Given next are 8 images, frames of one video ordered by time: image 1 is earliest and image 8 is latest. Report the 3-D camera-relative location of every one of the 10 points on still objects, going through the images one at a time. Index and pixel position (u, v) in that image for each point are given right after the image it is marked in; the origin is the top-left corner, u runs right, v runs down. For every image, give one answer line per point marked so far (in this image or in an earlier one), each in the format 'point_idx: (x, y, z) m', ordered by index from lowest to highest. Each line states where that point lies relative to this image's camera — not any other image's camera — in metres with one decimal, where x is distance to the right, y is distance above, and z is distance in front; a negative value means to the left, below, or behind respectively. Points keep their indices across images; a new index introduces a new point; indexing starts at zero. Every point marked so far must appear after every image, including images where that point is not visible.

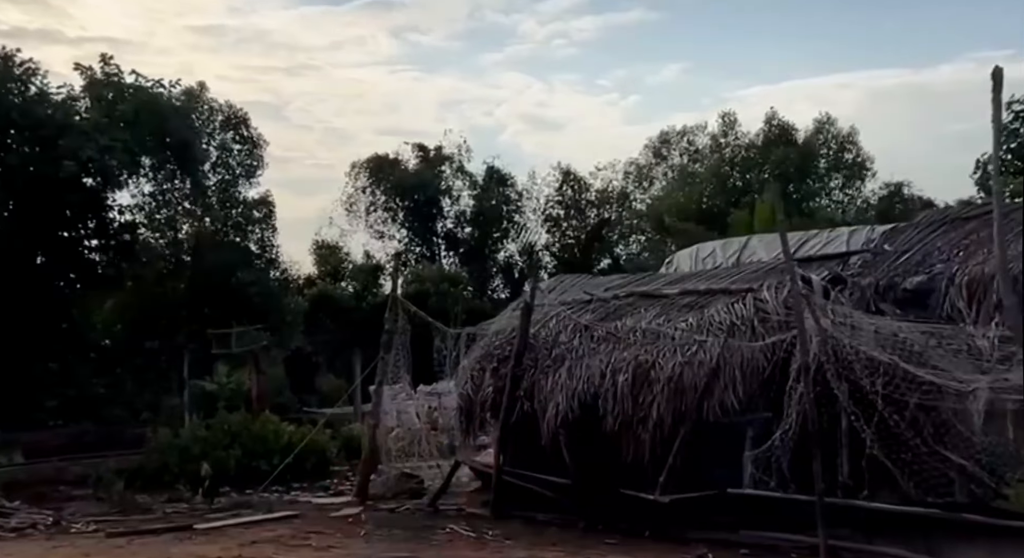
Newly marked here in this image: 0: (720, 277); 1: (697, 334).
0: (+2.4, 0.0, +11.5) m
1: (+1.8, -0.6, +10.5) m
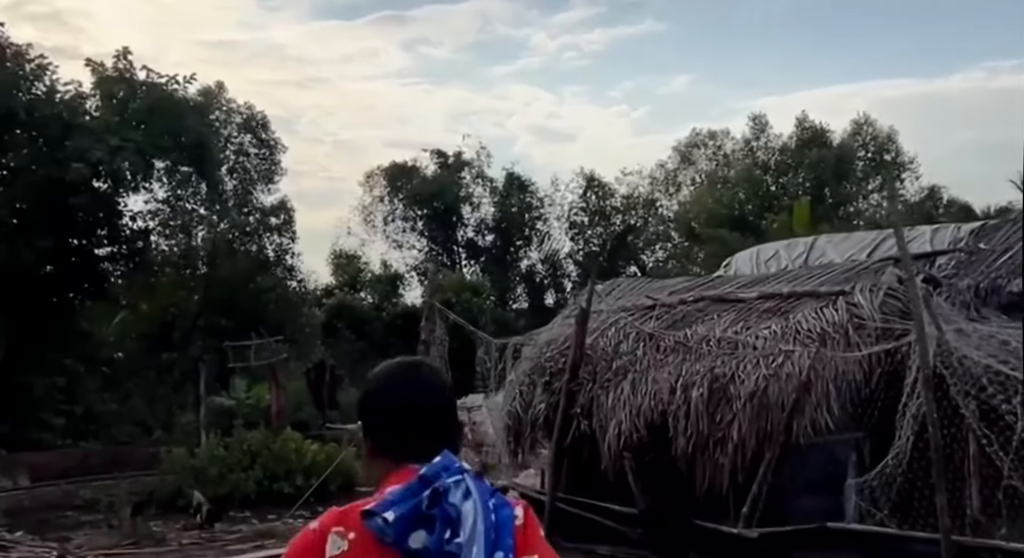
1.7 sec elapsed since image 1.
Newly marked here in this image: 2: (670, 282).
0: (+3.0, 0.0, +10.2) m
1: (+2.4, -0.6, +9.2) m
2: (+1.9, 0.0, +11.7) m
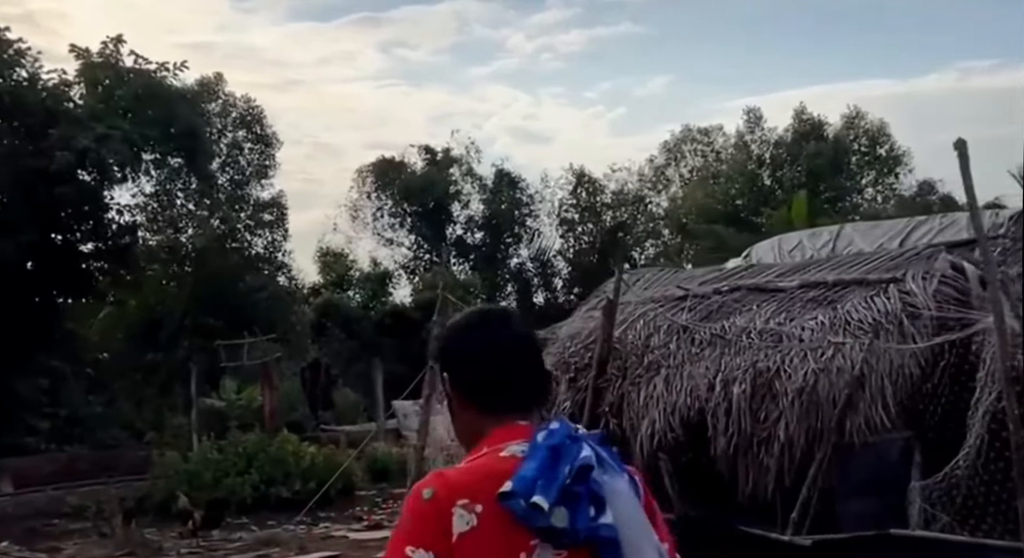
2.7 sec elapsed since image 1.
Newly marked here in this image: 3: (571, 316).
0: (+3.2, +0.1, +9.5) m
1: (+2.7, -0.5, +8.5) m
2: (+2.2, +0.1, +11.0) m
3: (+0.7, -0.4, +11.1) m
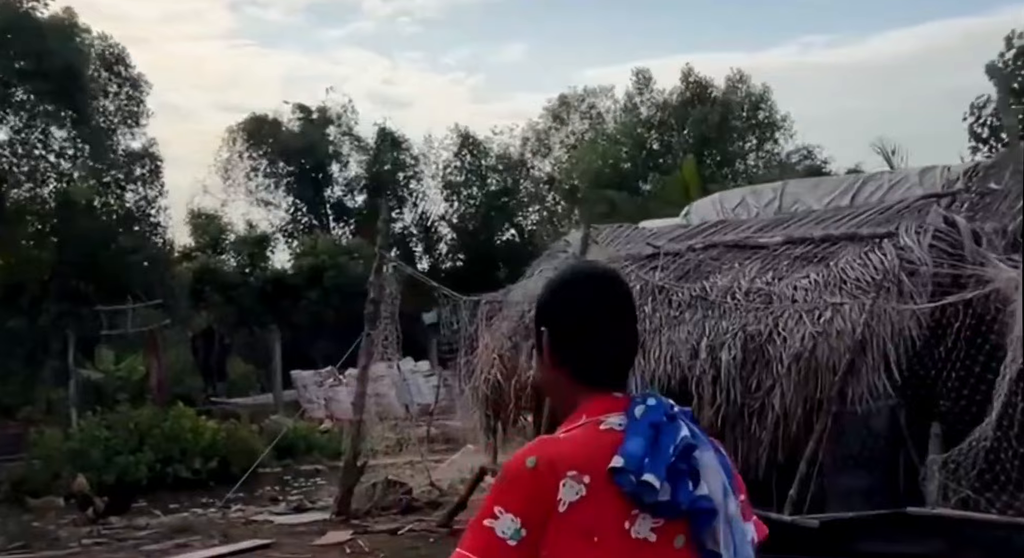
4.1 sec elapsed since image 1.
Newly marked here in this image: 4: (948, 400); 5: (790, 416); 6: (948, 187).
0: (+2.9, +0.5, +9.0) m
1: (+2.5, -0.1, +7.9) m
2: (+1.7, +0.5, +10.3) m
3: (+0.2, 0.0, +10.2) m
4: (+3.3, -0.9, +7.4) m
5: (+2.2, -1.1, +7.9) m
6: (+5.0, +1.0, +11.3) m
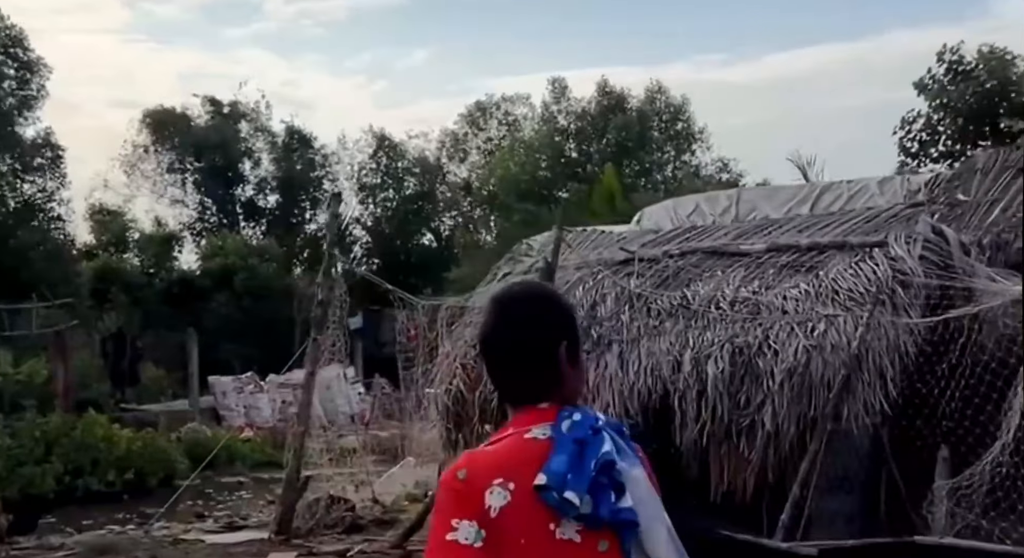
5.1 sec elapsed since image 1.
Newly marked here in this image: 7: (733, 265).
0: (+2.7, +0.4, +8.7) m
1: (+2.3, -0.2, +7.6) m
2: (+1.3, +0.4, +9.9) m
3: (-0.2, 0.0, +9.7) m
4: (+3.2, -1.0, +7.2) m
5: (+2.0, -1.2, +7.5) m
6: (+4.5, +0.9, +11.2) m
7: (+1.9, +0.1, +8.5) m
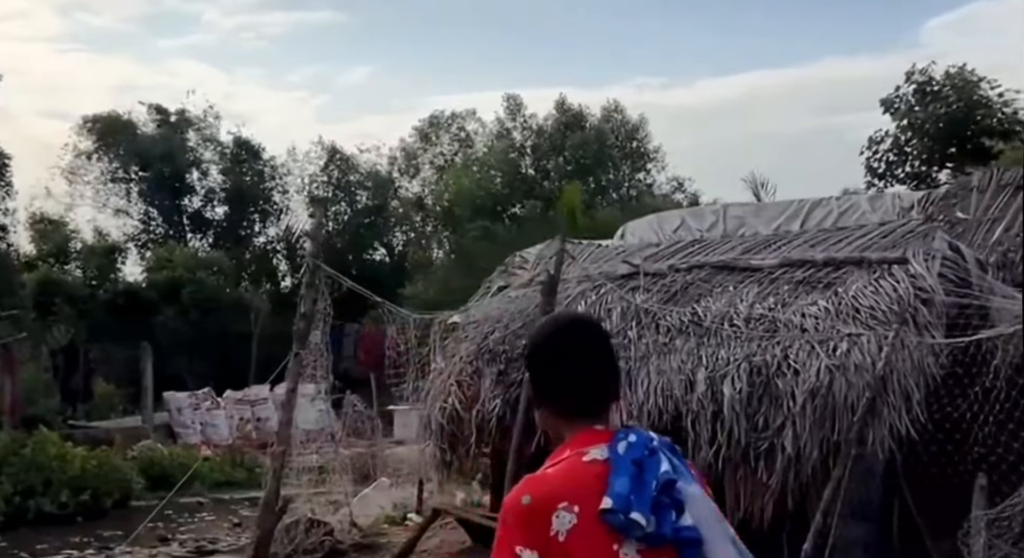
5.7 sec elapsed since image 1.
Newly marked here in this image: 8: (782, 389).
0: (+2.7, +0.3, +8.4) m
1: (+2.4, -0.3, +7.3) m
2: (+1.2, +0.3, +9.5) m
3: (-0.3, -0.1, +9.2) m
4: (+3.3, -1.2, +6.9) m
5: (+2.1, -1.3, +7.2) m
6: (+4.4, +0.7, +11.1) m
7: (+1.9, 0.0, +8.2) m
8: (+2.0, -0.8, +7.3) m
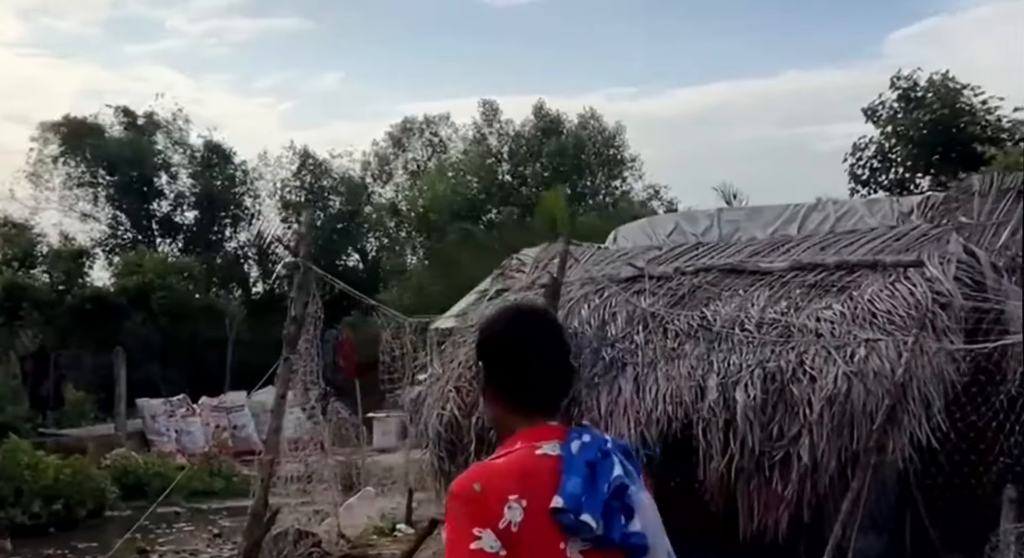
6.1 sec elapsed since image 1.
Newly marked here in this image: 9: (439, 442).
0: (+2.7, +0.3, +8.2) m
1: (+2.5, -0.3, +7.1) m
2: (+1.2, +0.3, +9.3) m
3: (-0.3, -0.2, +8.9) m
4: (+3.3, -1.2, +6.7) m
5: (+2.1, -1.3, +7.0) m
6: (+4.3, +0.6, +10.9) m
7: (+1.9, 0.0, +7.9) m
8: (+2.0, -0.8, +7.1) m
9: (-0.7, -1.4, +8.6) m
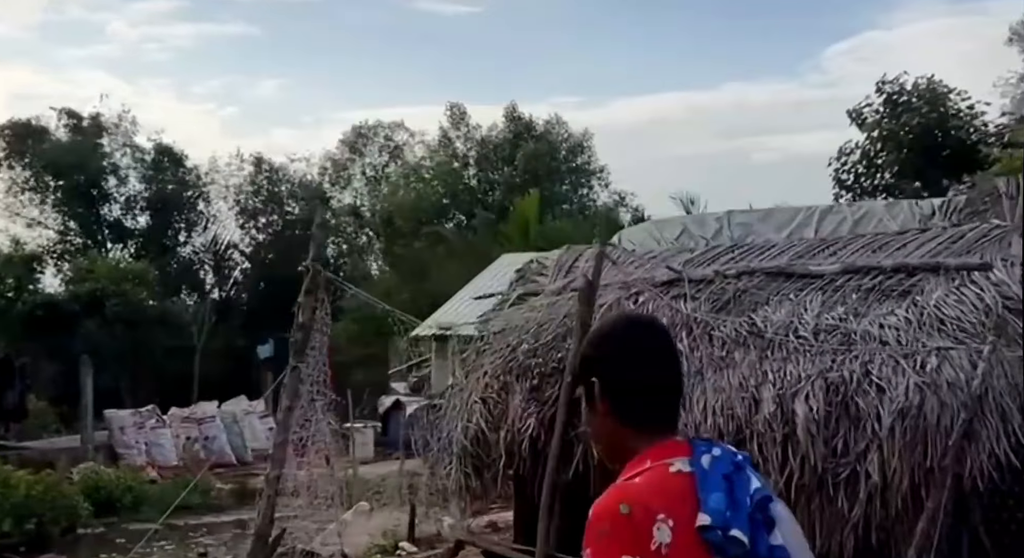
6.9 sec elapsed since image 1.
0: (+3.0, +0.2, +7.8) m
1: (+2.8, -0.4, +6.7) m
2: (+1.4, +0.2, +8.8) m
3: (0.0, -0.2, +8.4) m
4: (+3.6, -1.2, +6.3) m
5: (+2.5, -1.3, +6.5) m
6: (+4.4, +0.6, +10.6) m
7: (+2.2, -0.1, +7.5) m
8: (+2.3, -0.8, +6.6) m
9: (-0.4, -1.4, +8.0) m
